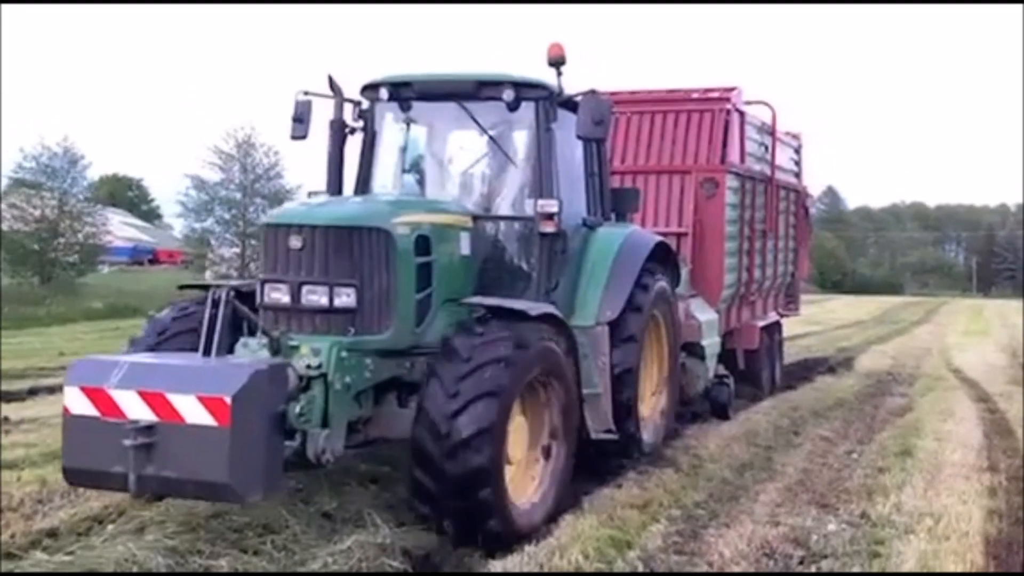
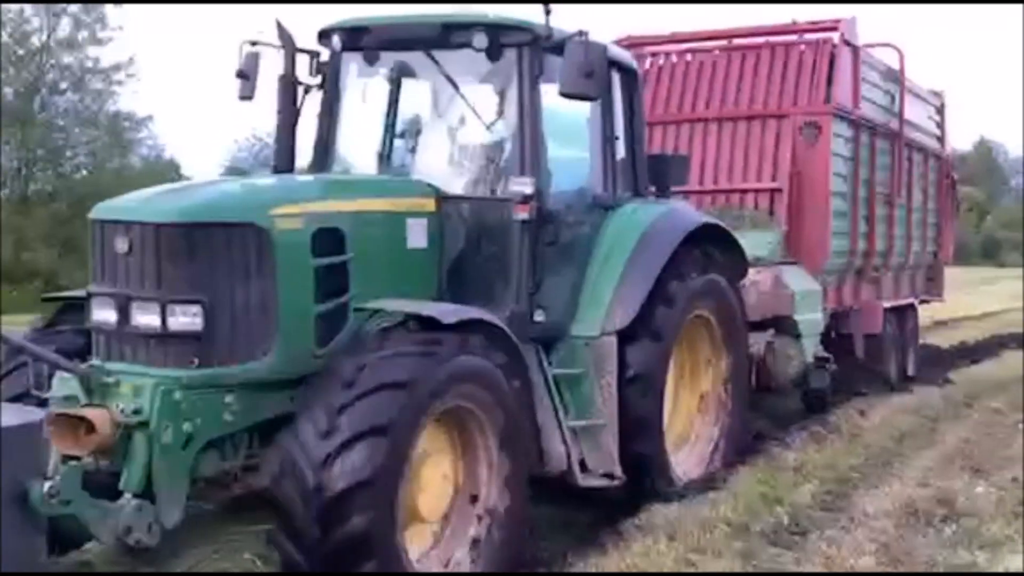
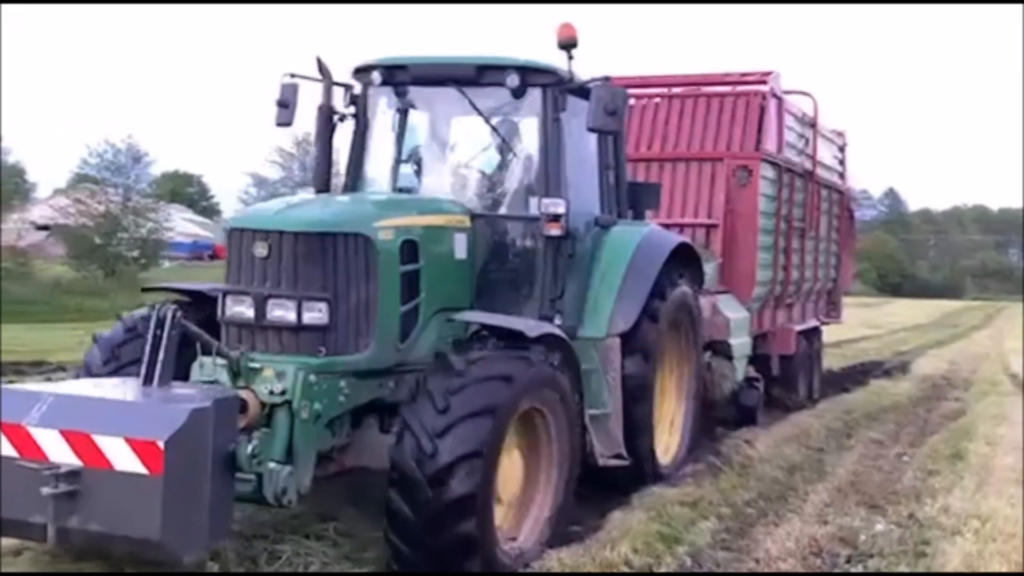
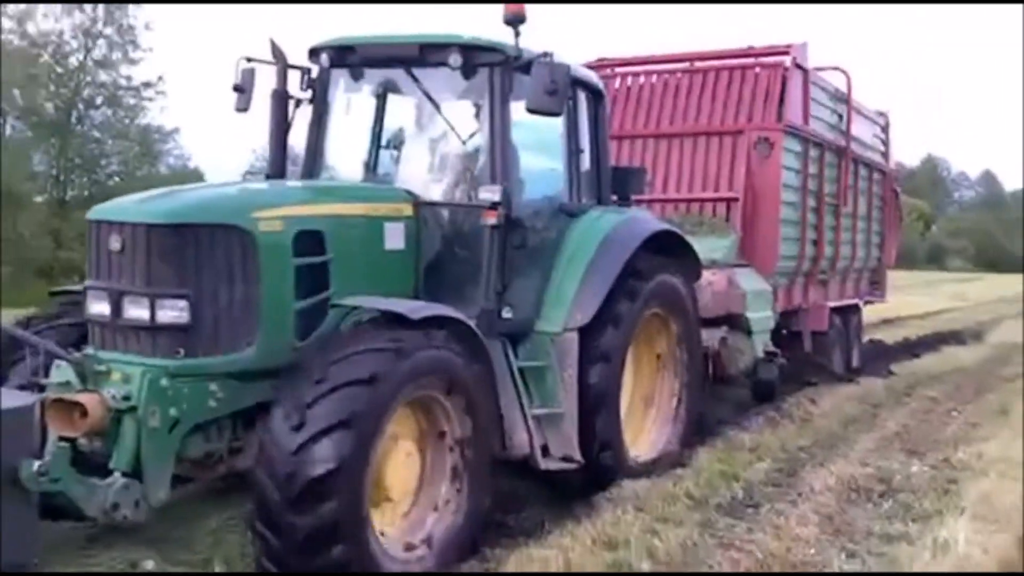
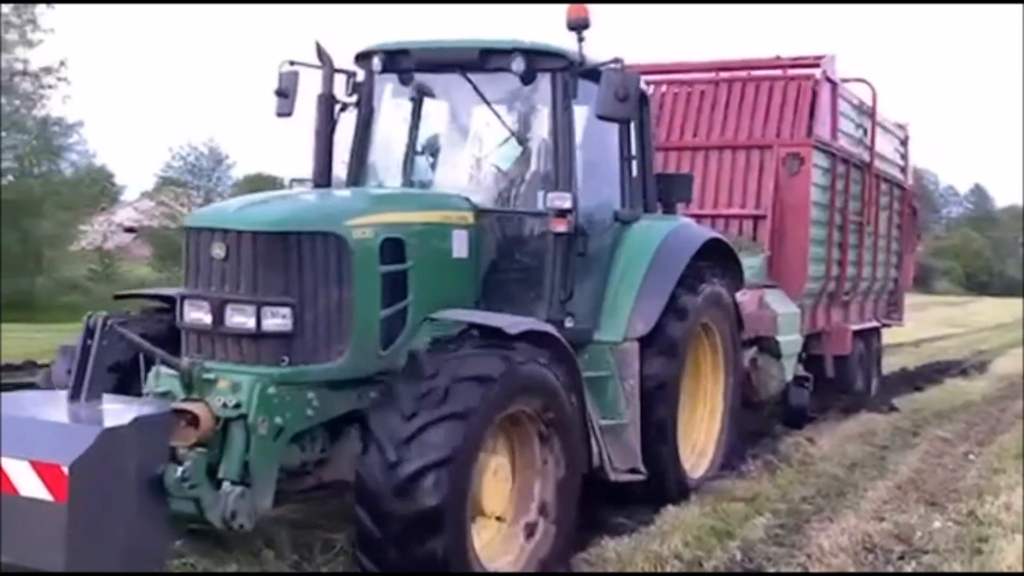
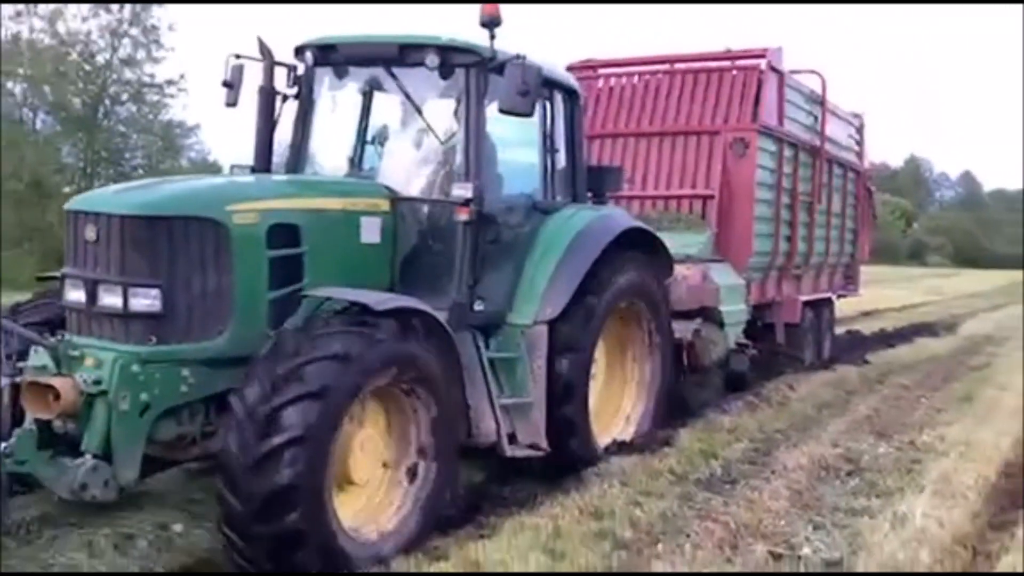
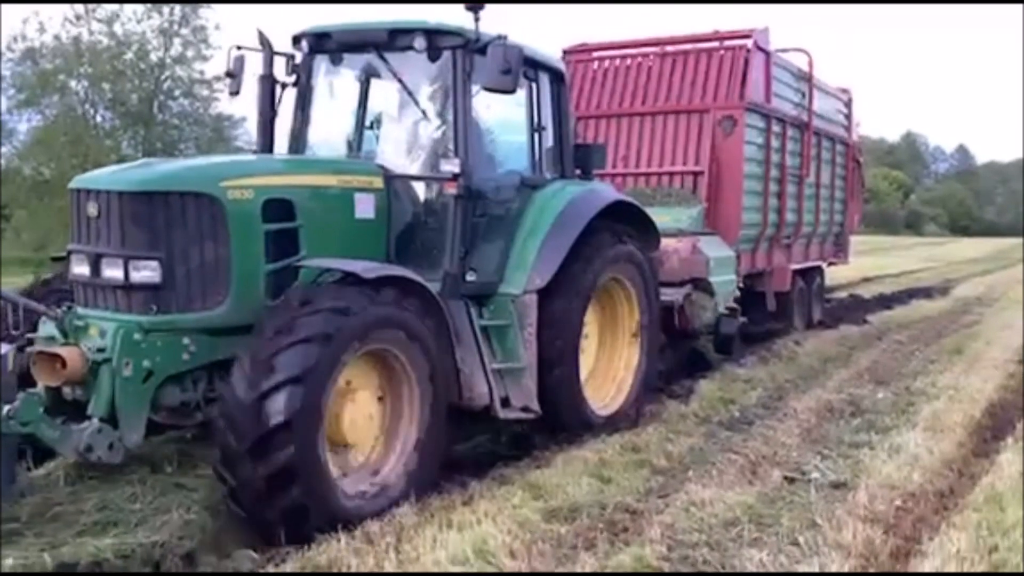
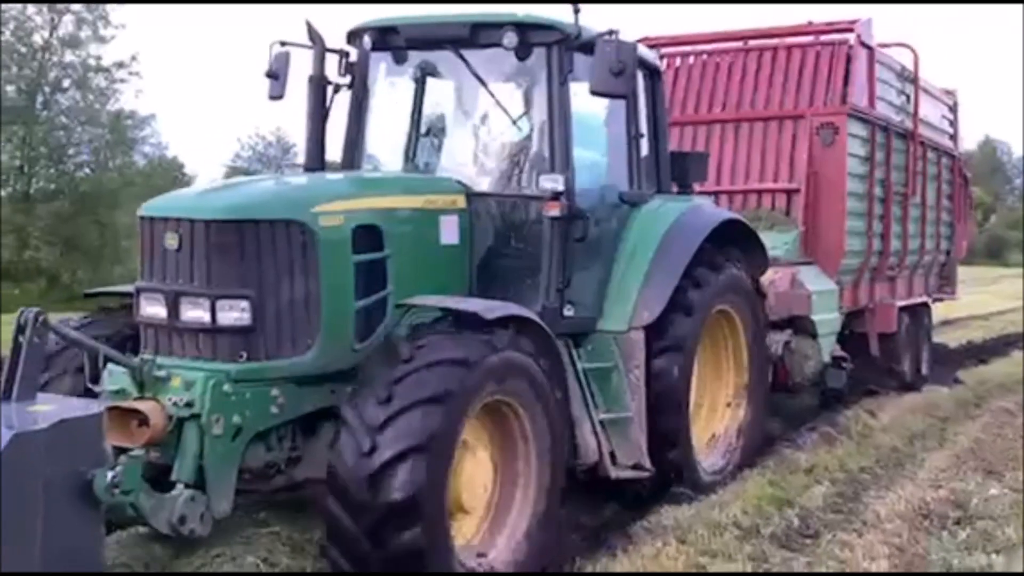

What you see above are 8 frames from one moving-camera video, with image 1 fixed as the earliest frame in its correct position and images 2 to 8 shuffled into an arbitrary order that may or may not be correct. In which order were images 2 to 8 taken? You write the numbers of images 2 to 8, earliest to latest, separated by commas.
3, 5, 8, 2, 4, 6, 7
